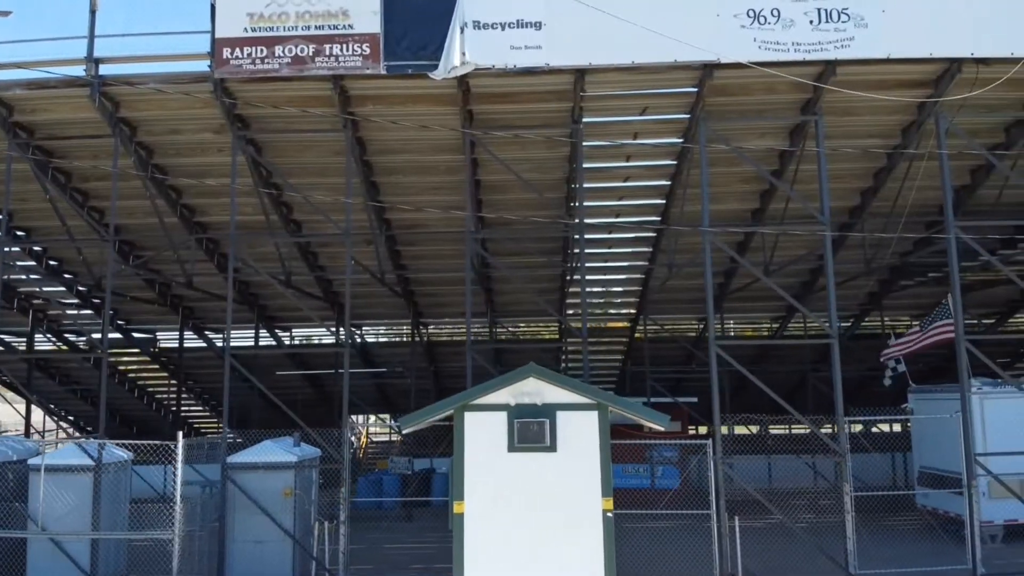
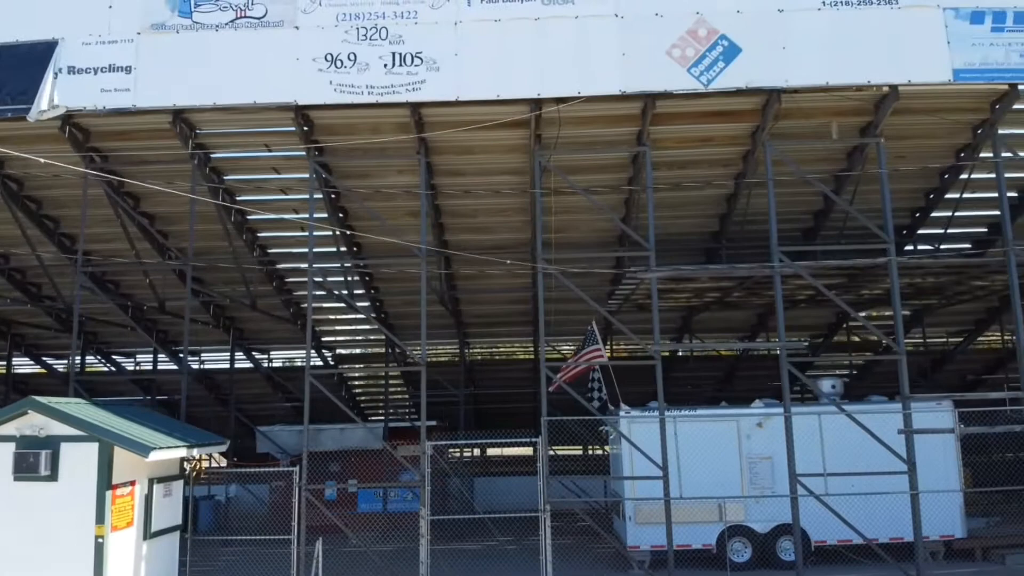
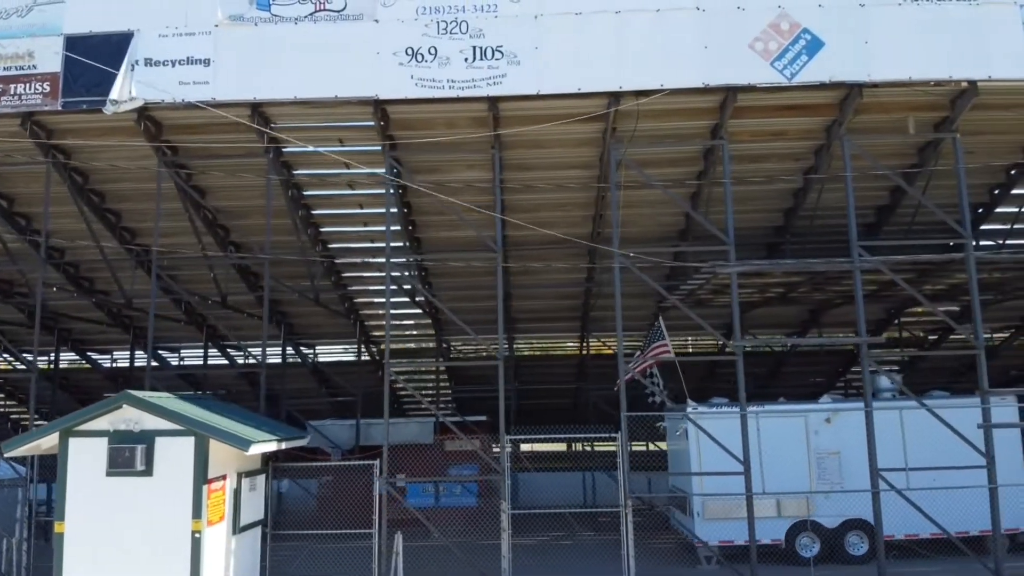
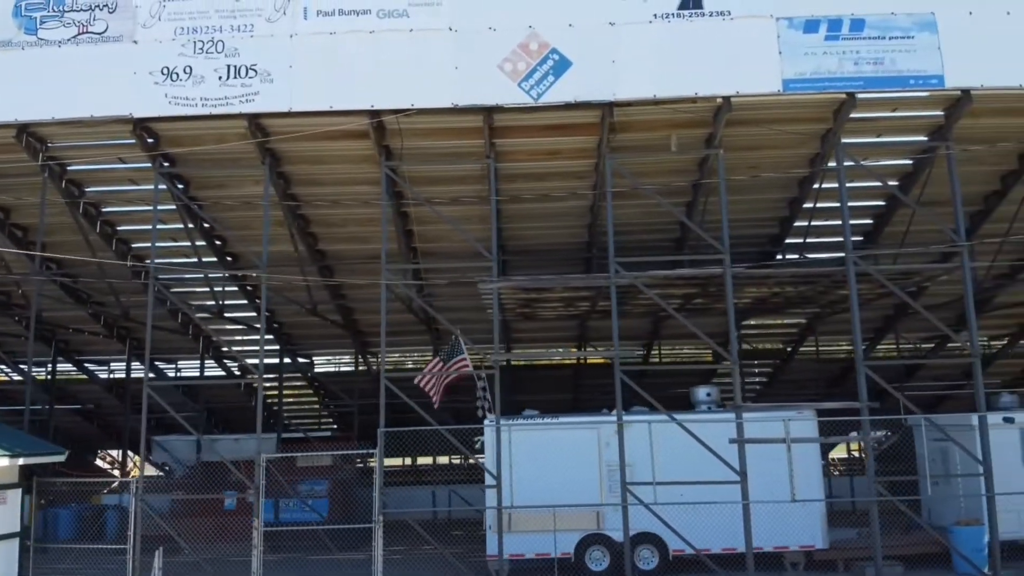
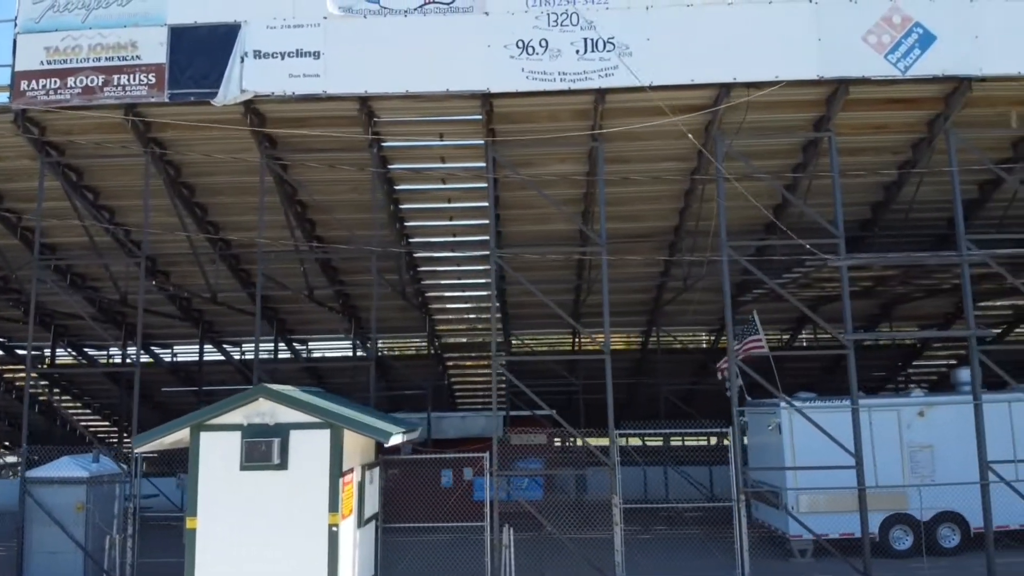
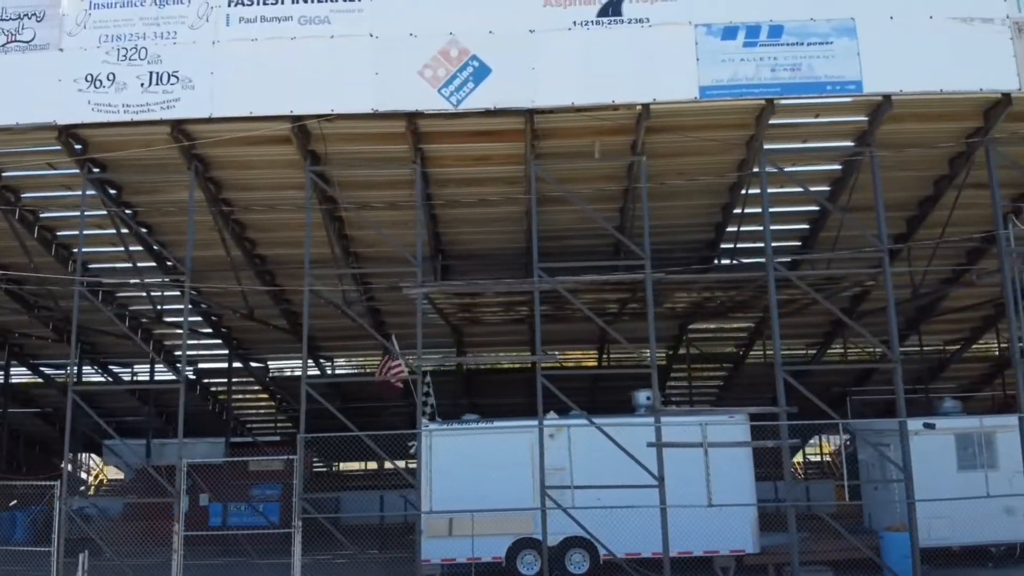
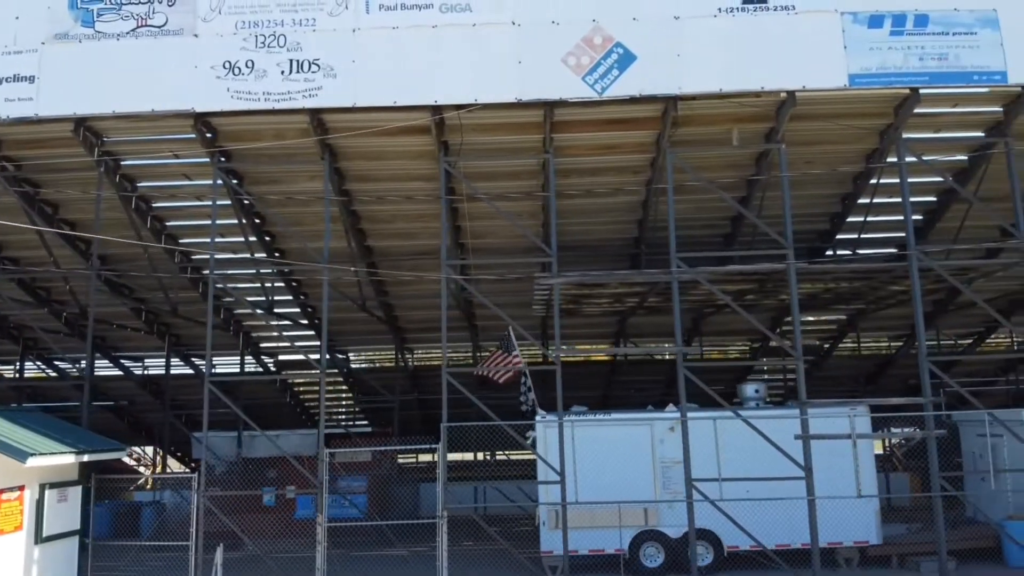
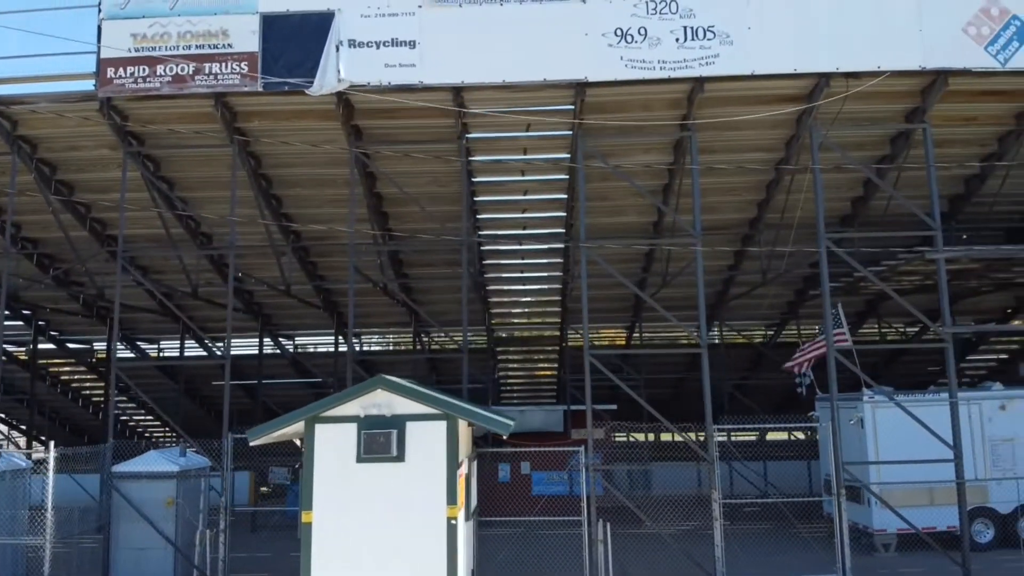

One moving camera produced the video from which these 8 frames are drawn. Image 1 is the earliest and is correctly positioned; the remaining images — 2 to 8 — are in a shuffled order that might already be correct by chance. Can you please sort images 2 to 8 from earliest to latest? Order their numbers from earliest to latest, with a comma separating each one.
8, 5, 3, 2, 7, 4, 6
